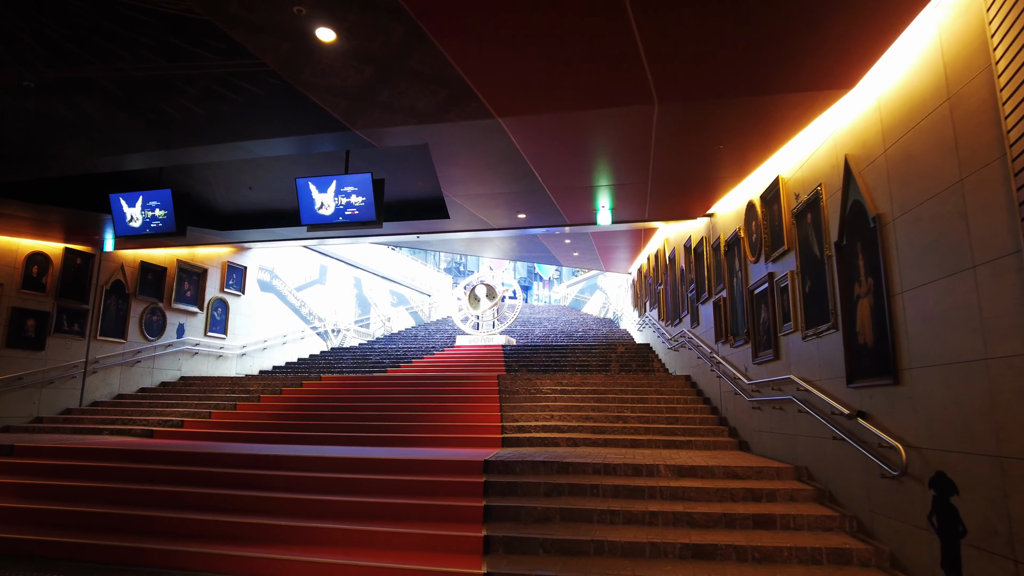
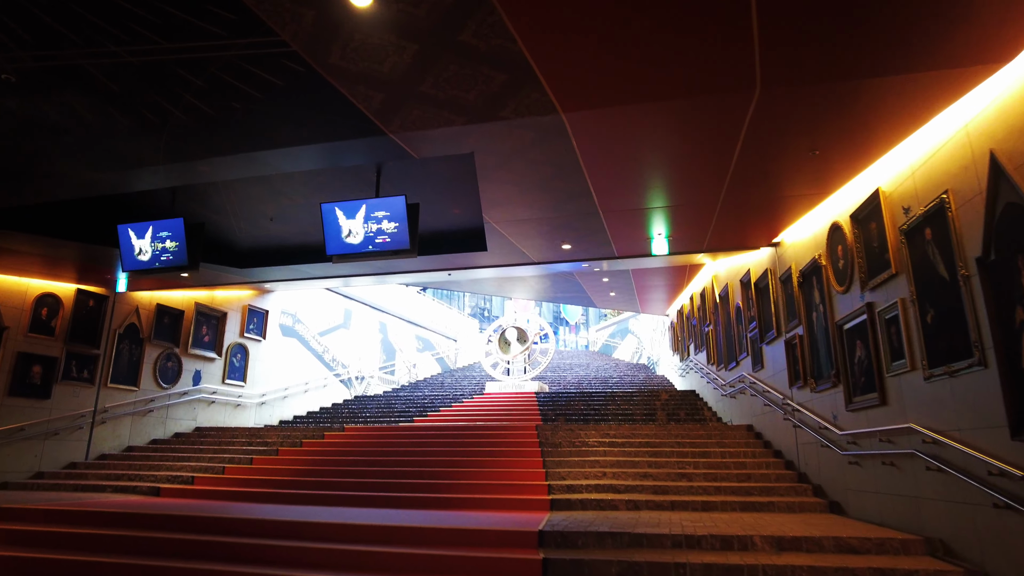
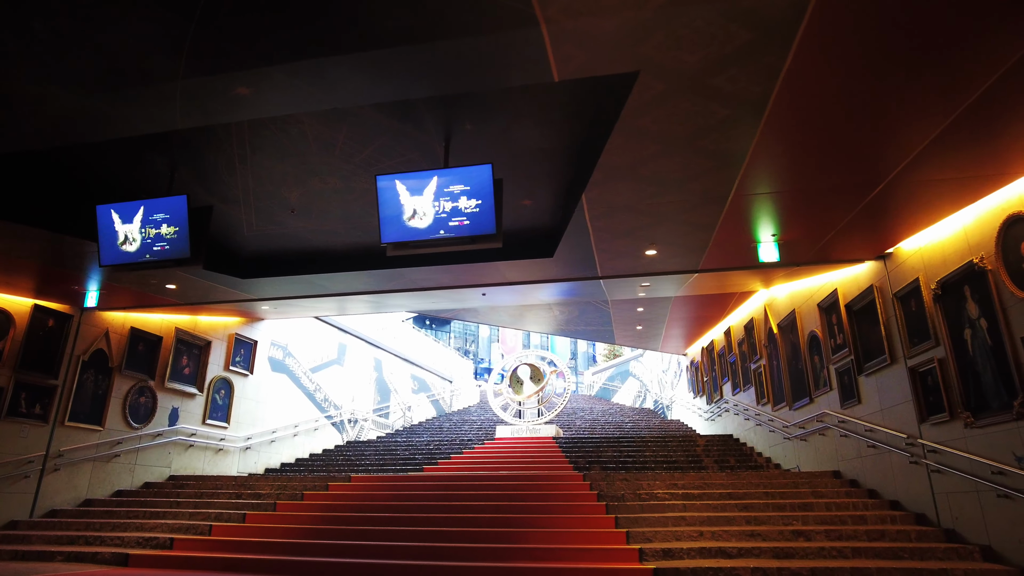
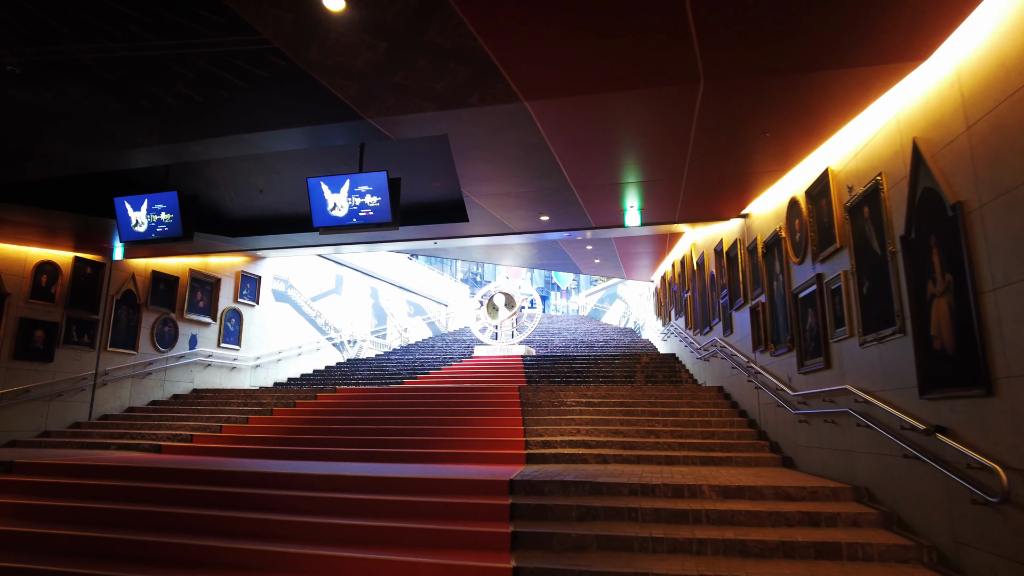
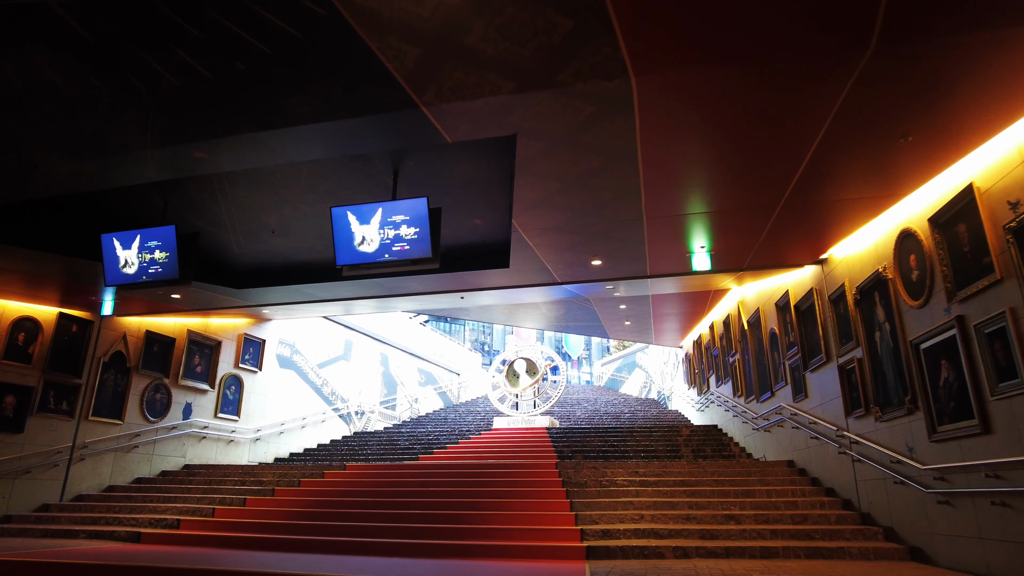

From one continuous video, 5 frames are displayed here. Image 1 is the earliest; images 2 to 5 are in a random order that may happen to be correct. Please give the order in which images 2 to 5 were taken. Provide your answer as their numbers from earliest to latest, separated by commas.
4, 2, 5, 3
